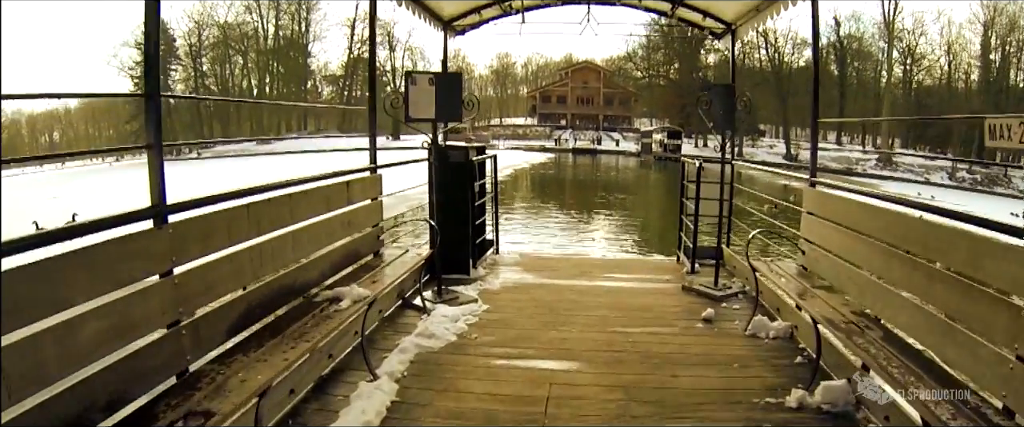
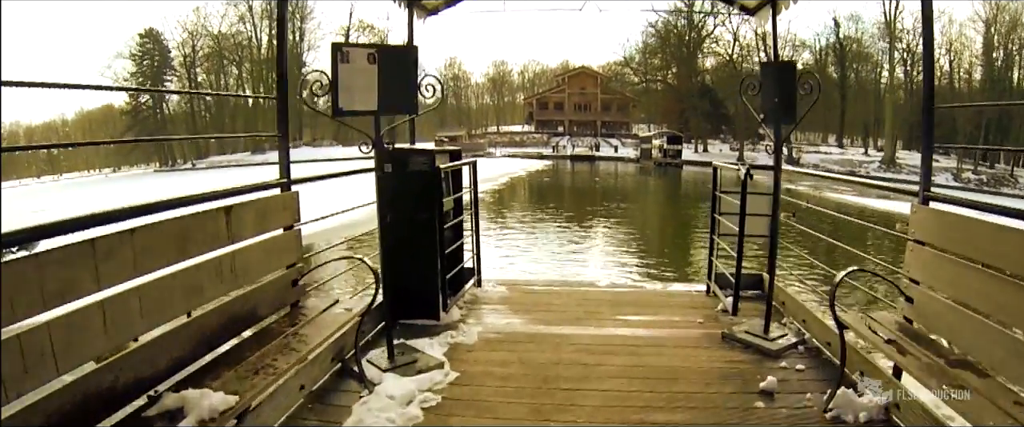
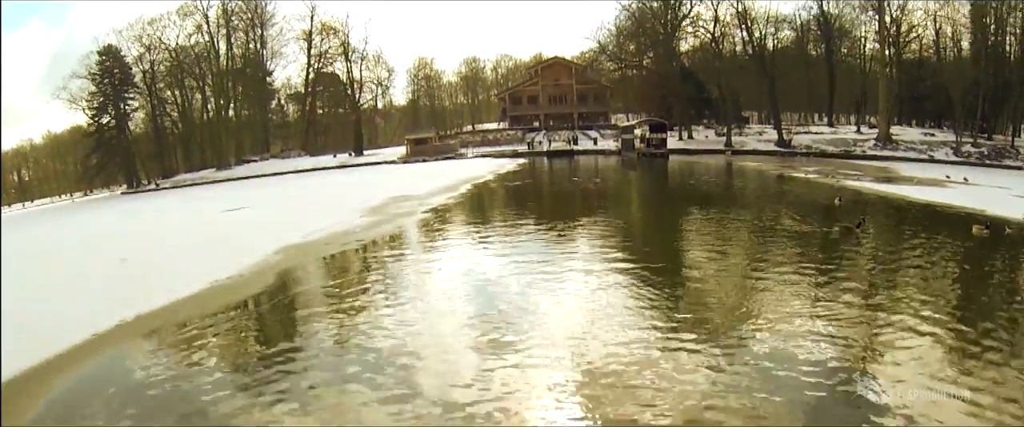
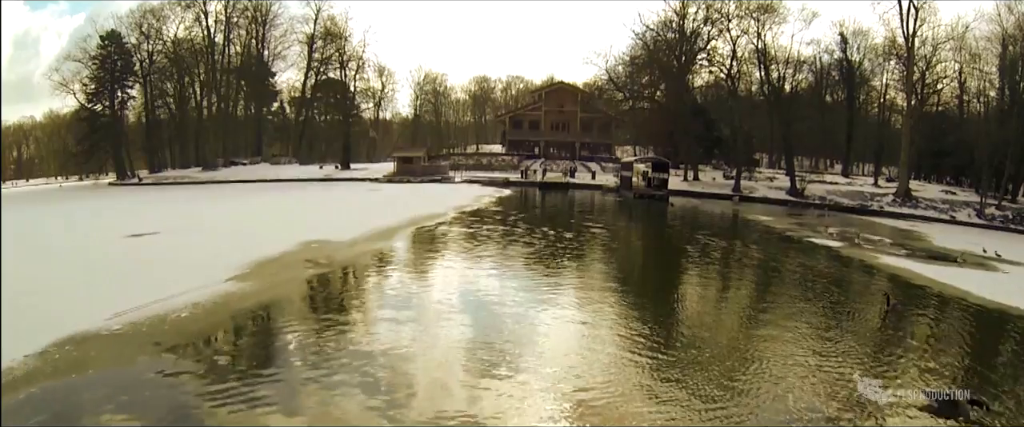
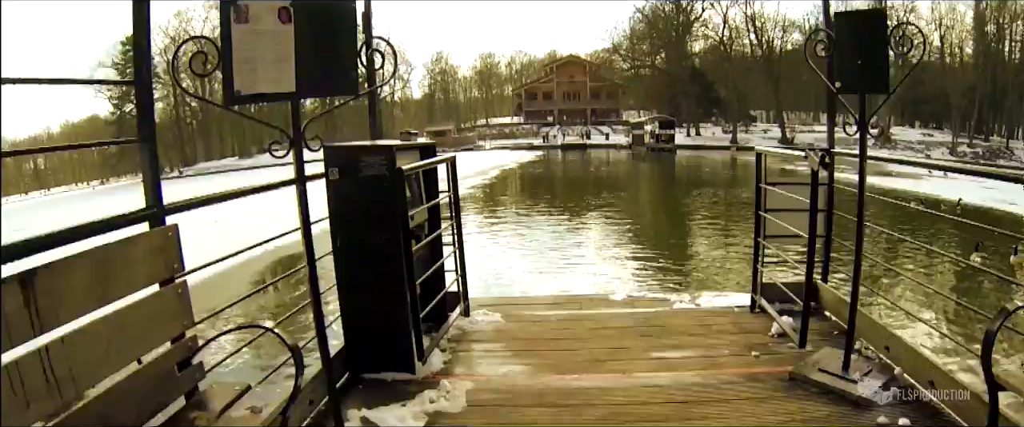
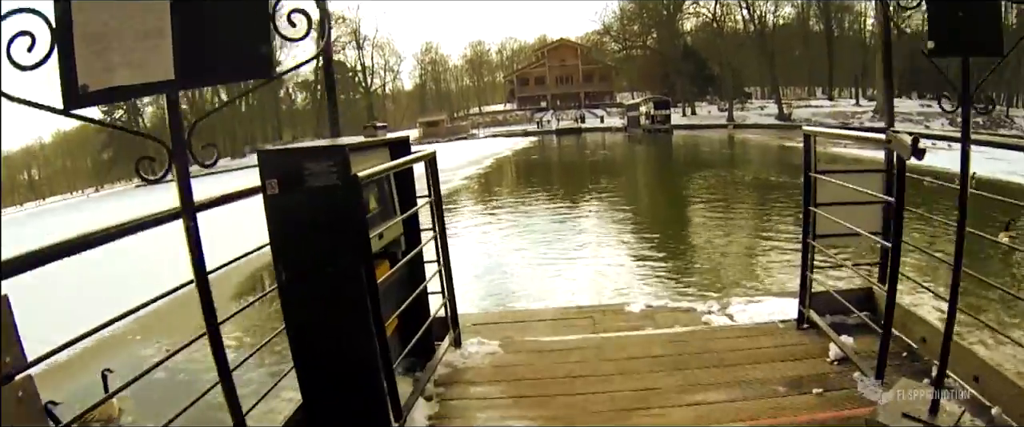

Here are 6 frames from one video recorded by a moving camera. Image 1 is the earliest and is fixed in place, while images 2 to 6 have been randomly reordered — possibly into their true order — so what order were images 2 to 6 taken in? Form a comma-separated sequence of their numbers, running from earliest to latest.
2, 5, 6, 3, 4
